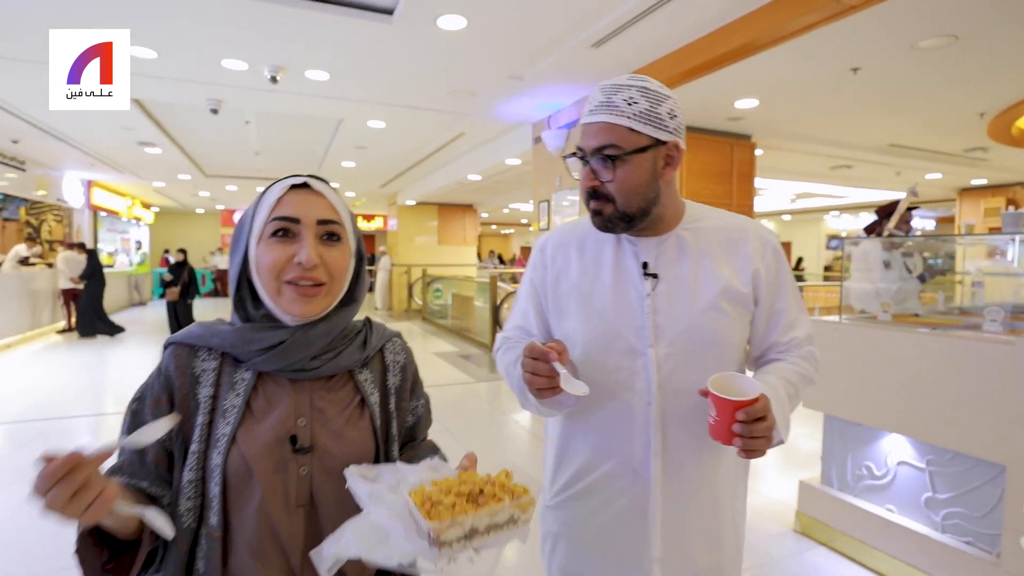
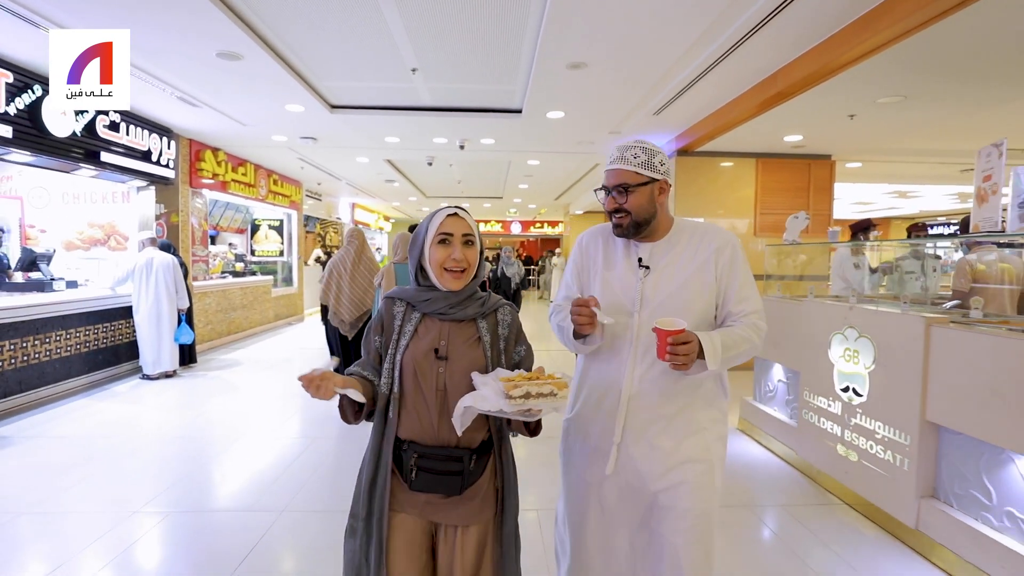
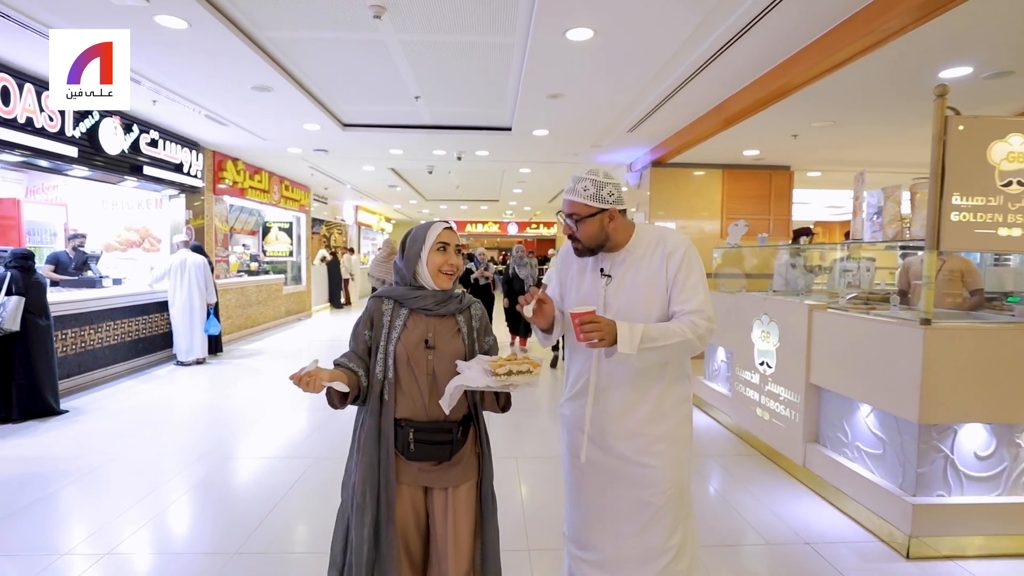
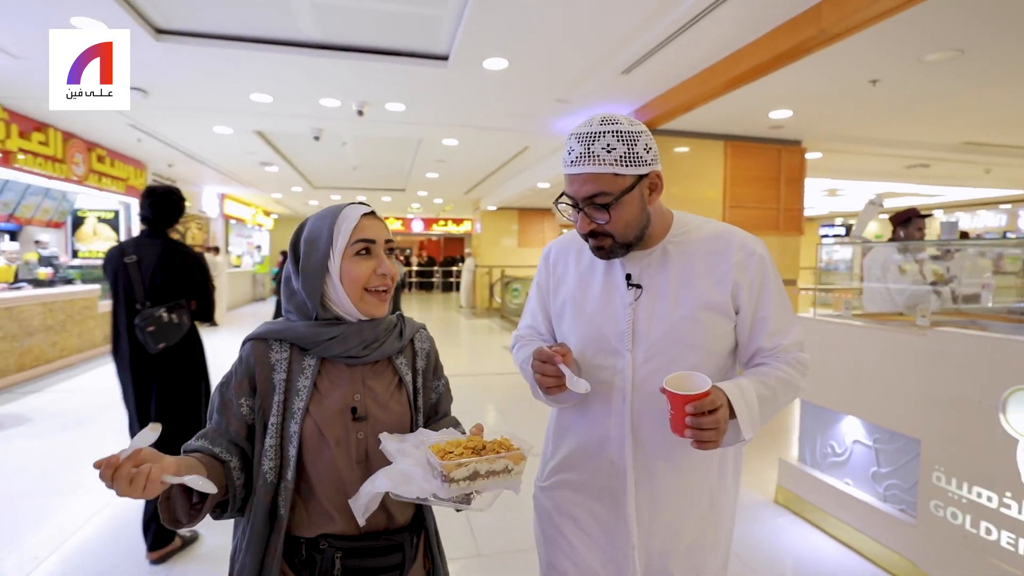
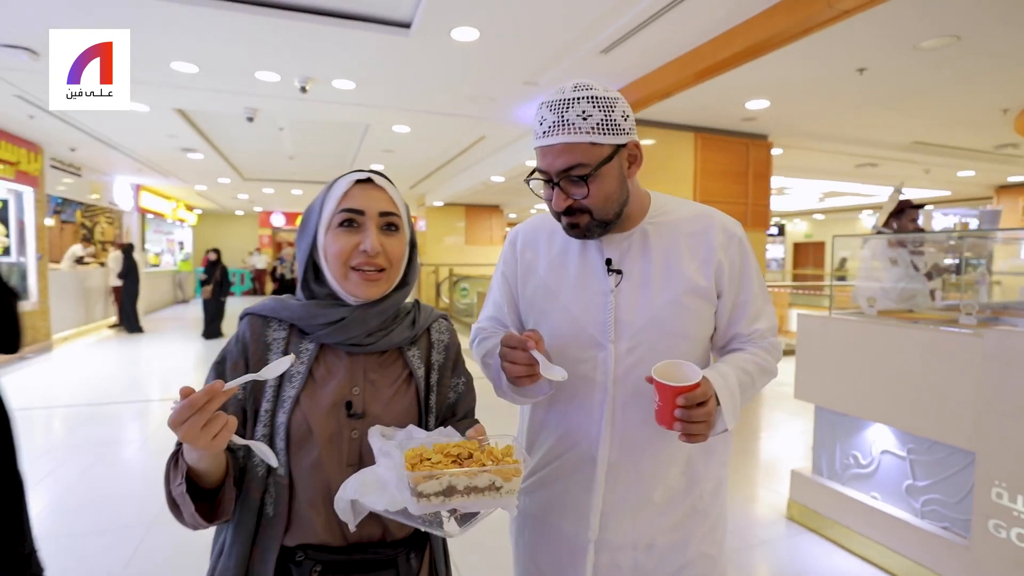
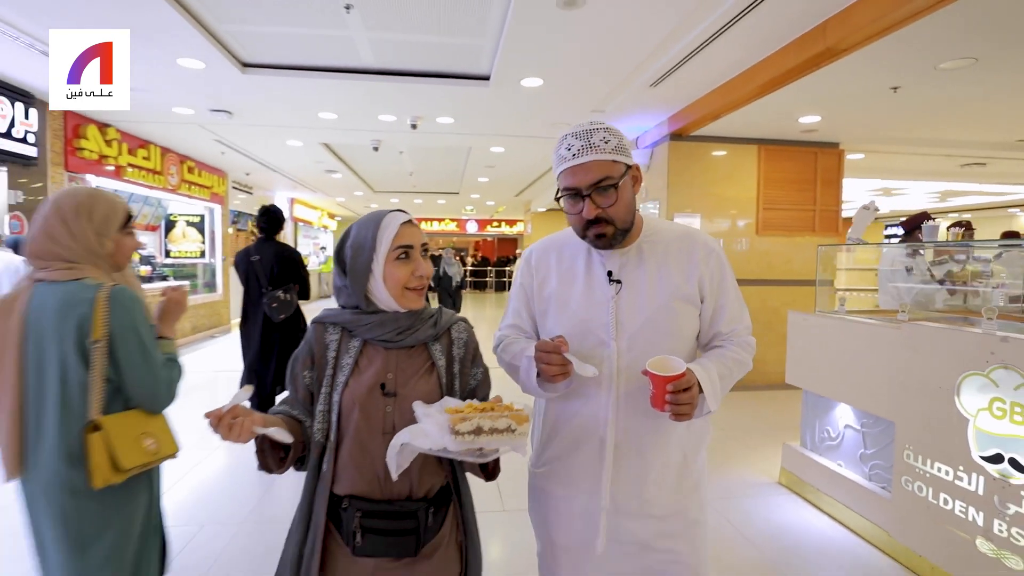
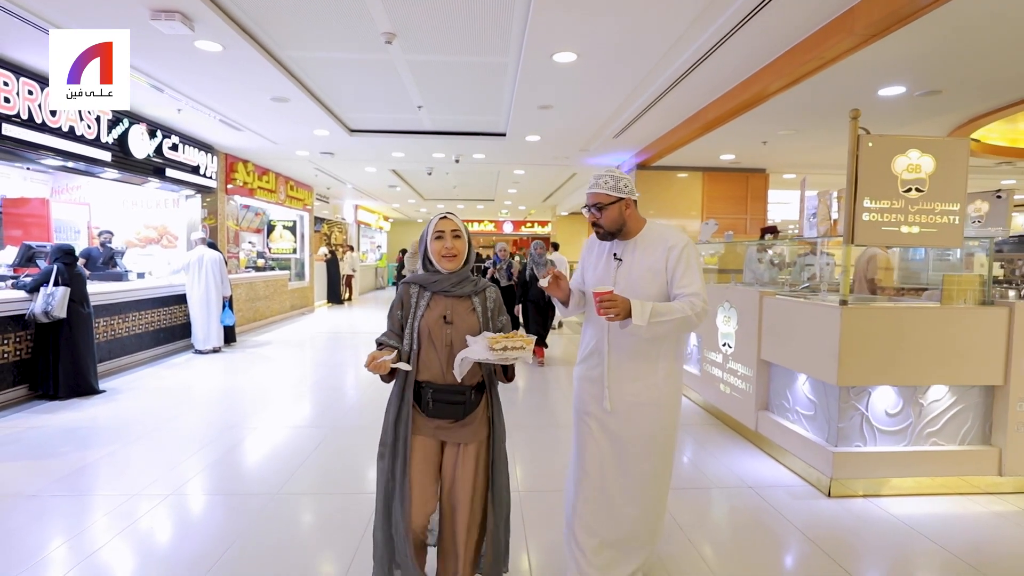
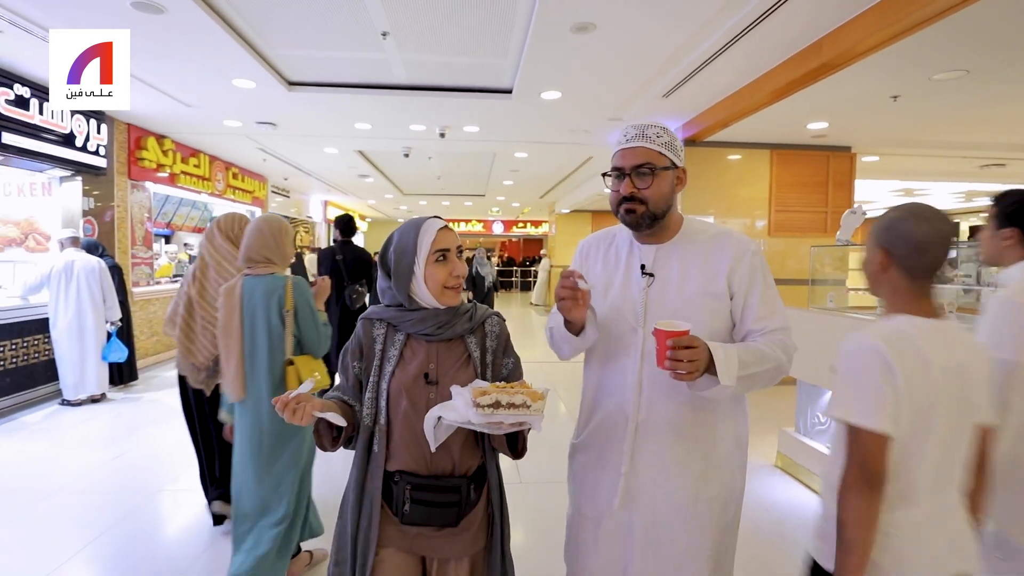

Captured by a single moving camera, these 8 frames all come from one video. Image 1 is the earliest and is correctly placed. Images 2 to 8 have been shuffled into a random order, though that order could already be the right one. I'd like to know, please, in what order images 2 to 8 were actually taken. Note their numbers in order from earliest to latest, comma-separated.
5, 4, 6, 8, 2, 3, 7
